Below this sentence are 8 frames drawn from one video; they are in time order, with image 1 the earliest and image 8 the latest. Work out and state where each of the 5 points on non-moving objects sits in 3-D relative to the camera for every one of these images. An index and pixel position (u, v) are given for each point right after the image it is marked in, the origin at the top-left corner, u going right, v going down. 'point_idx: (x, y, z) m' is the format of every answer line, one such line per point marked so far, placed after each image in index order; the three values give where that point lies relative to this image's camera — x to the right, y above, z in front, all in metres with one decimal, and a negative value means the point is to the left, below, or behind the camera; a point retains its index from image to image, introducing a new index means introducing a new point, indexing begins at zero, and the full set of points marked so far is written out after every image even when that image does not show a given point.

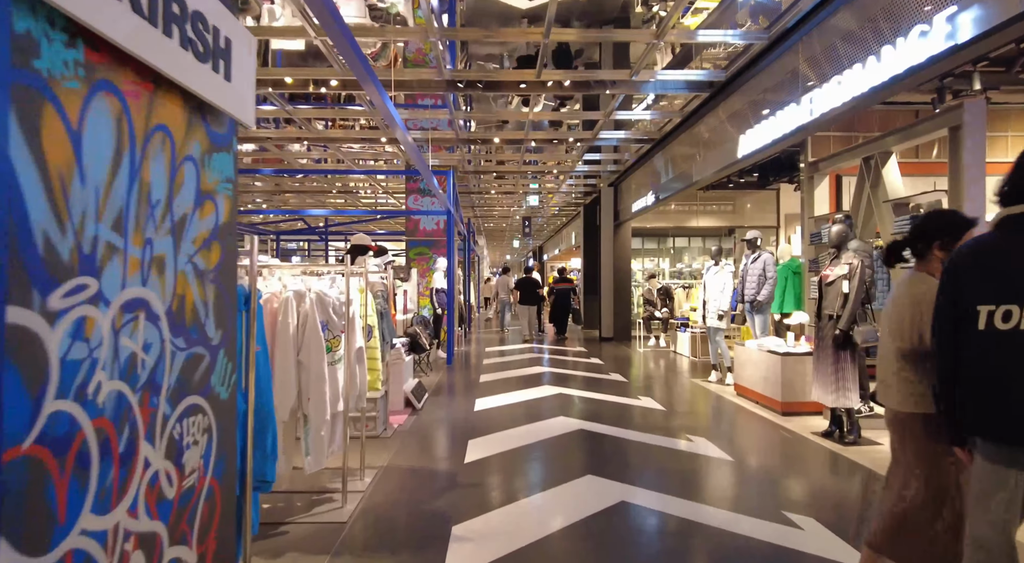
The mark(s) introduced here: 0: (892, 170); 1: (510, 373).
0: (+3.6, +1.1, +6.0) m
1: (0.0, -1.3, +8.7) m
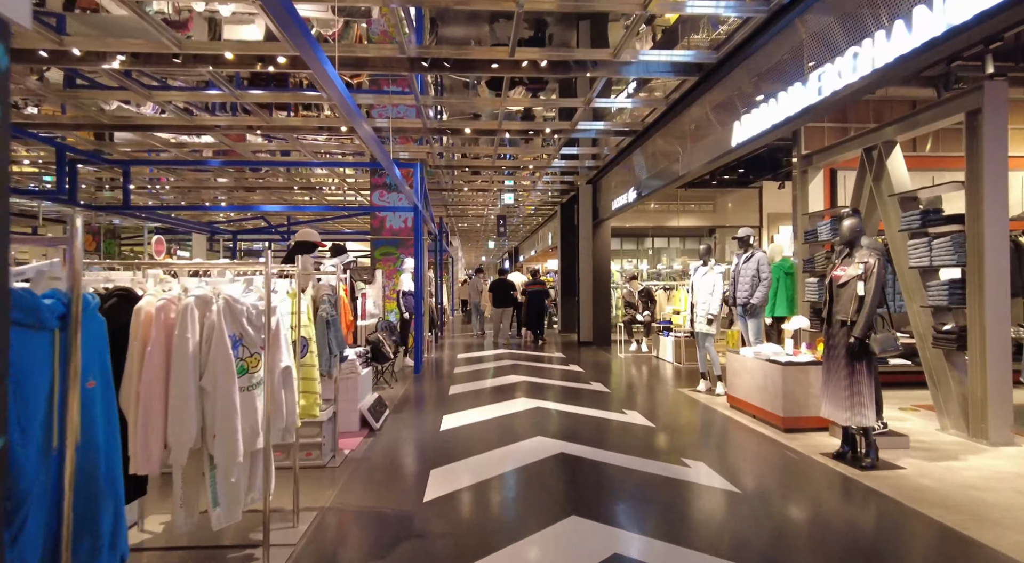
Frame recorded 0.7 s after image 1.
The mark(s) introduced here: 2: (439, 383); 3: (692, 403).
0: (+3.4, +1.1, +5.5) m
1: (-0.4, -1.3, +8.0) m
2: (-0.9, -1.3, +7.9) m
3: (+1.9, -1.3, +6.6) m
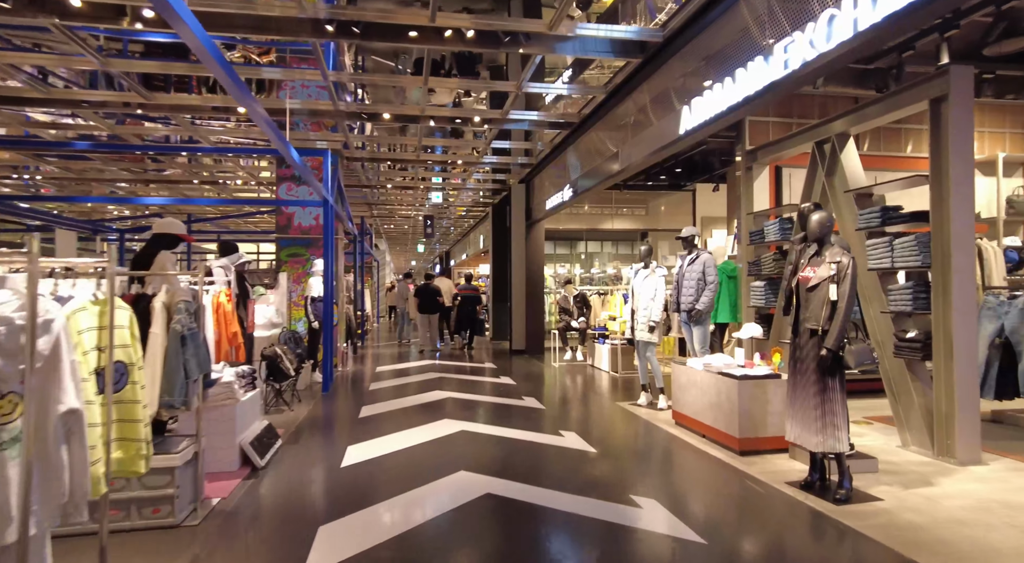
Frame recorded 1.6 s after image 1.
0: (+2.8, +1.0, +5.1) m
1: (-1.3, -1.4, +7.2) m
2: (-1.8, -1.4, +7.0) m
3: (+1.1, -1.3, +6.0) m
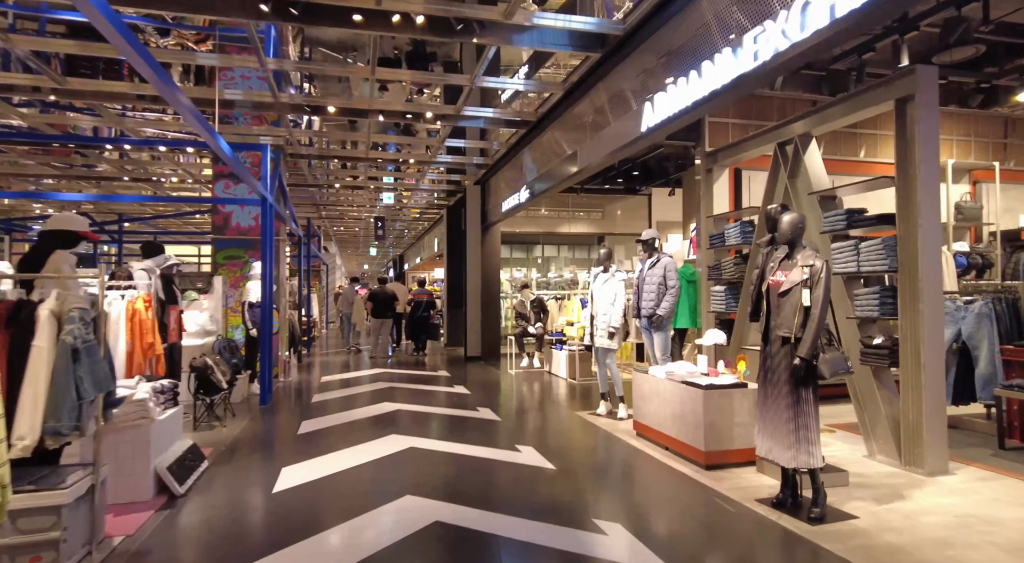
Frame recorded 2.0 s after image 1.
0: (+2.4, +1.0, +5.0) m
1: (-1.8, -1.4, +6.8) m
2: (-2.2, -1.4, +6.5) m
3: (+0.7, -1.3, +5.7) m
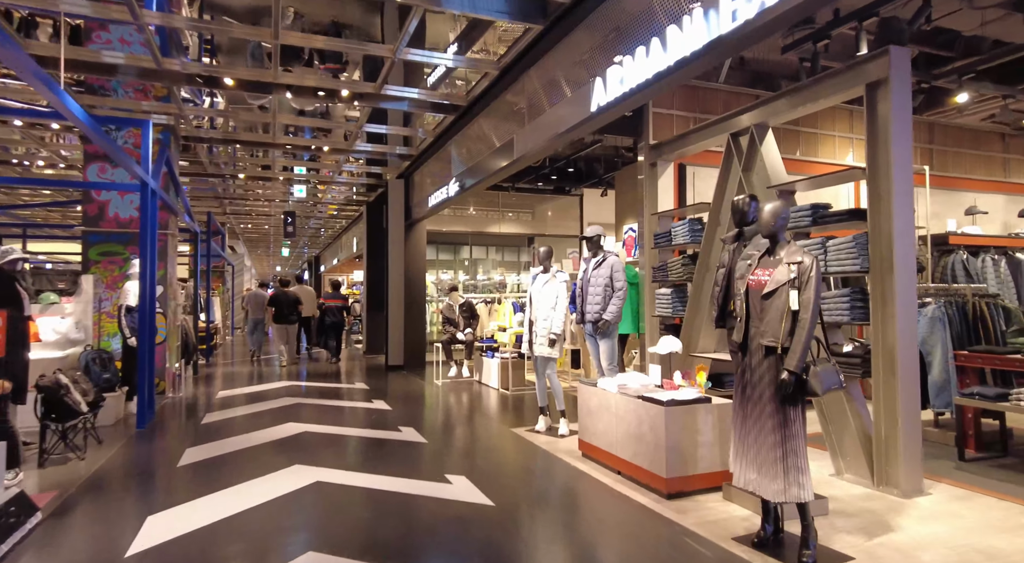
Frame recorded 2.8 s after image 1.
0: (+1.9, +1.0, +4.6) m
1: (-2.5, -1.4, +5.8) m
2: (-2.9, -1.4, +5.5) m
3: (+0.1, -1.4, +5.1) m
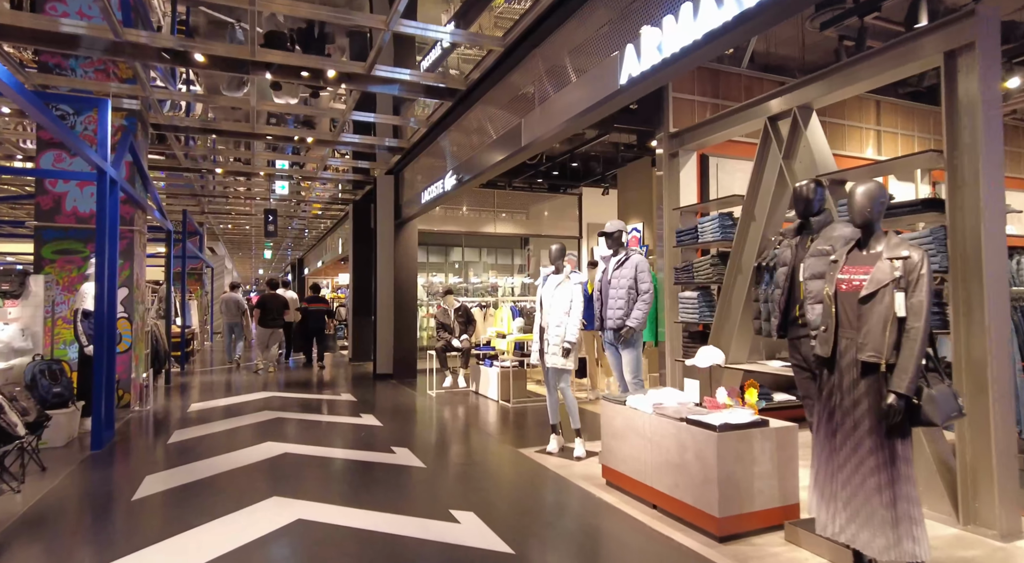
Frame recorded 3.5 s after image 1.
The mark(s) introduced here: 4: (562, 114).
0: (+2.0, +1.0, +4.0) m
1: (-2.4, -1.4, +5.2) m
2: (-2.9, -1.4, +4.9) m
3: (+0.2, -1.4, +4.5) m
4: (+0.4, +1.3, +4.9) m
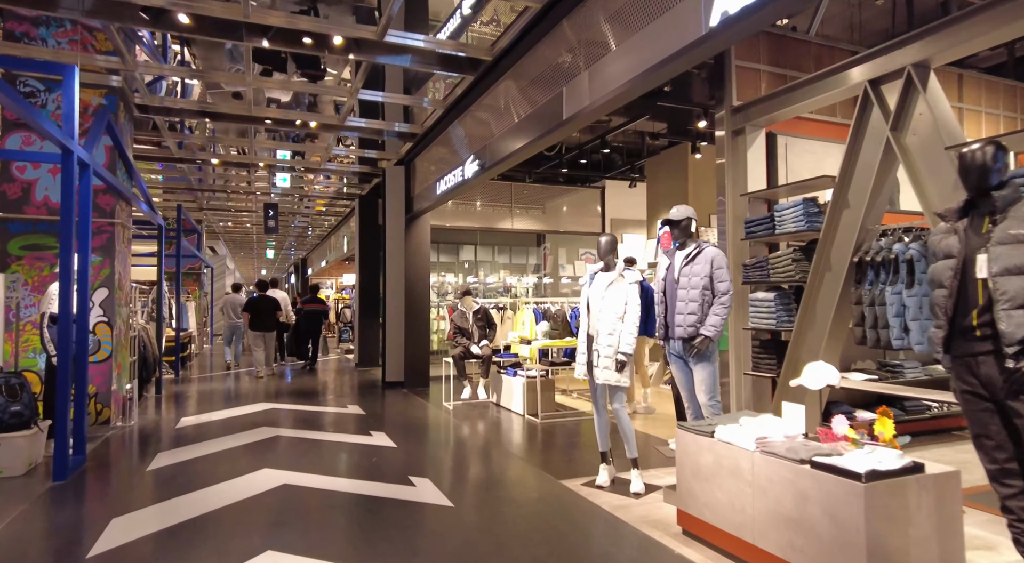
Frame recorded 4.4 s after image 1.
0: (+2.2, +1.0, +3.3) m
1: (-2.2, -1.4, +4.4) m
2: (-2.6, -1.4, +4.1) m
3: (+0.4, -1.4, +3.8) m
4: (+0.7, +1.3, +4.1) m
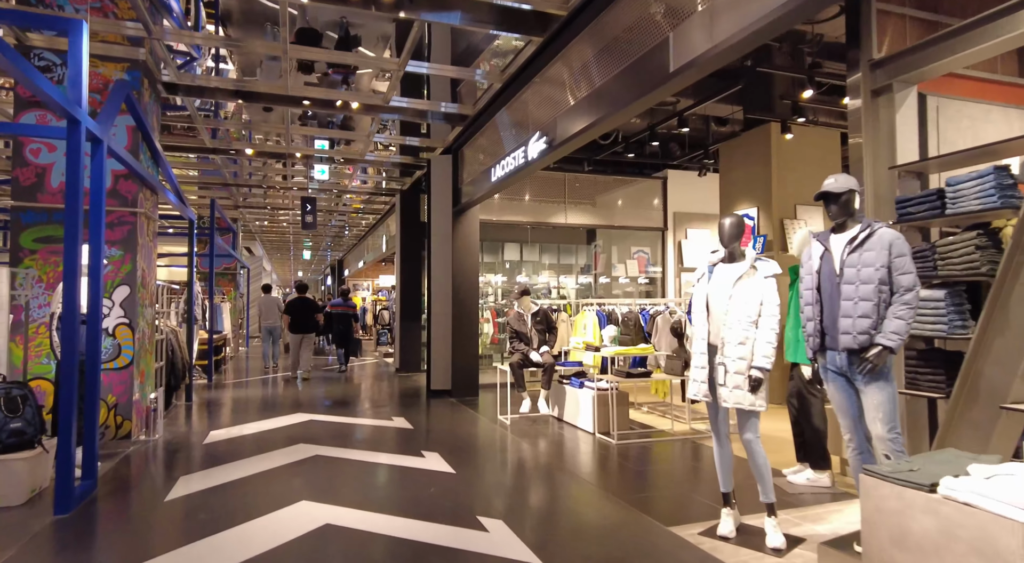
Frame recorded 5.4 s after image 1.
0: (+2.7, +1.0, +2.3) m
1: (-1.6, -1.4, +3.7) m
2: (-2.1, -1.4, +3.4) m
3: (+0.9, -1.3, +2.9) m
4: (+1.2, +1.4, +3.2) m
